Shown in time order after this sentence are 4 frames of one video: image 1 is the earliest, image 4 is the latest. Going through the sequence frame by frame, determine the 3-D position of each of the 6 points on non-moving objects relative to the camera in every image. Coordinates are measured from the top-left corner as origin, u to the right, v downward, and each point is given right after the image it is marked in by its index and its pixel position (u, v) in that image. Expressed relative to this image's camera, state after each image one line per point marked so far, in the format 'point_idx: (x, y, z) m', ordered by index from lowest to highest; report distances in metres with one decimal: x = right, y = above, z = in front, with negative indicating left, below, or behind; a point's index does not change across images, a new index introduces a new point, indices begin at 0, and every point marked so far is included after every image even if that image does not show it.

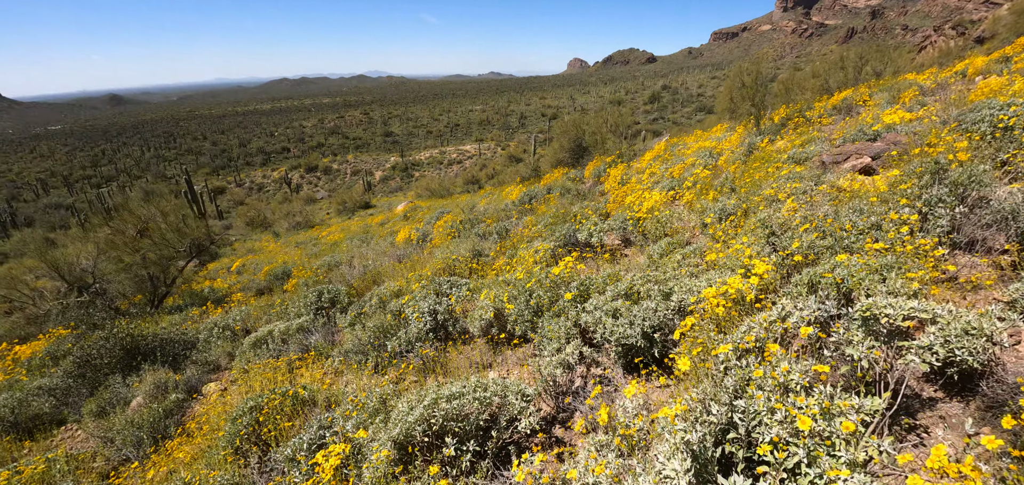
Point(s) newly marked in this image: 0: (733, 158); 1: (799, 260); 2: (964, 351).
0: (+5.1, +2.0, +11.3) m
1: (+2.5, -0.2, +4.3) m
2: (+2.5, -0.6, +2.8) m
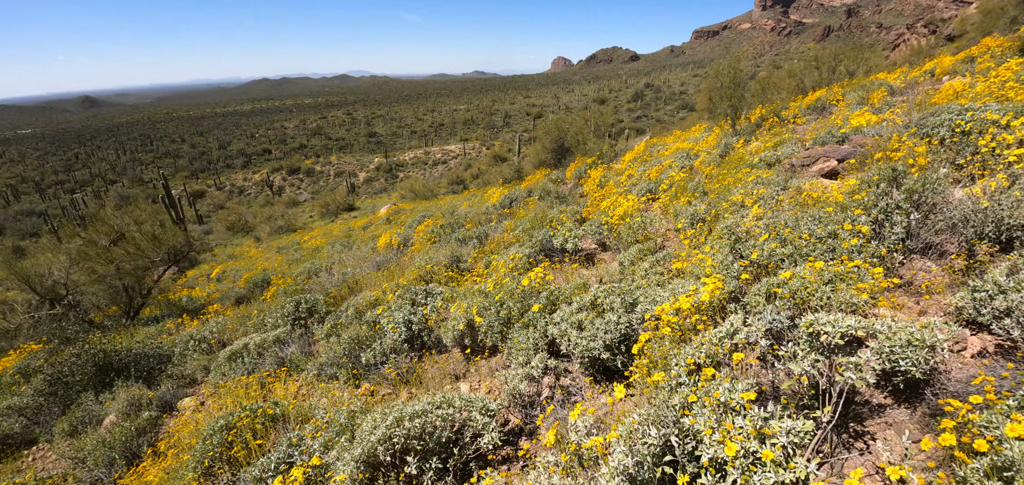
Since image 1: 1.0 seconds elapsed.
0: (+4.6, +1.9, +11.5) m
1: (+2.2, -0.3, +4.5) m
2: (+2.2, -0.7, +2.9) m
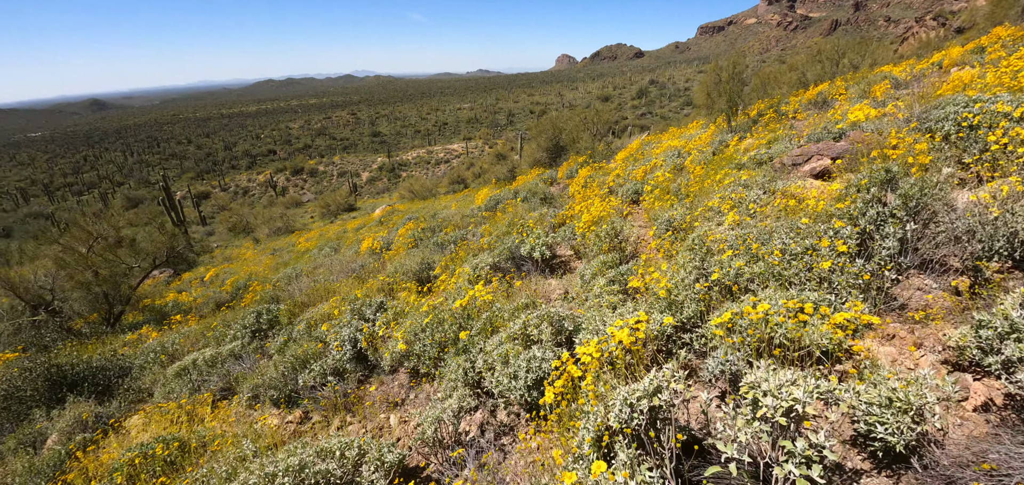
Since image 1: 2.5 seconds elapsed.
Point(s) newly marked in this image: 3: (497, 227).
0: (+4.0, +1.8, +10.7) m
1: (+1.6, -0.4, +3.8) m
2: (+1.6, -0.8, +2.2) m
3: (-0.4, +0.3, +10.4) m
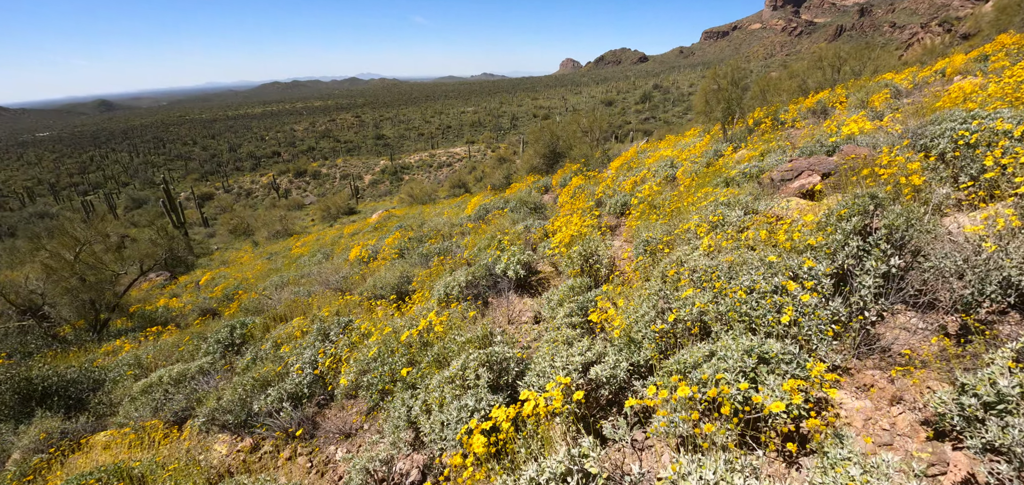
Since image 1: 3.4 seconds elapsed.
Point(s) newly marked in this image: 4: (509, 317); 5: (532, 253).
0: (+3.7, +1.5, +10.4) m
1: (+1.2, -0.6, +3.4) m
2: (+1.2, -1.0, +1.8) m
3: (-0.7, 0.0, +10.1) m
4: (0.0, -0.9, +6.0) m
5: (+0.3, -0.2, +7.3) m
